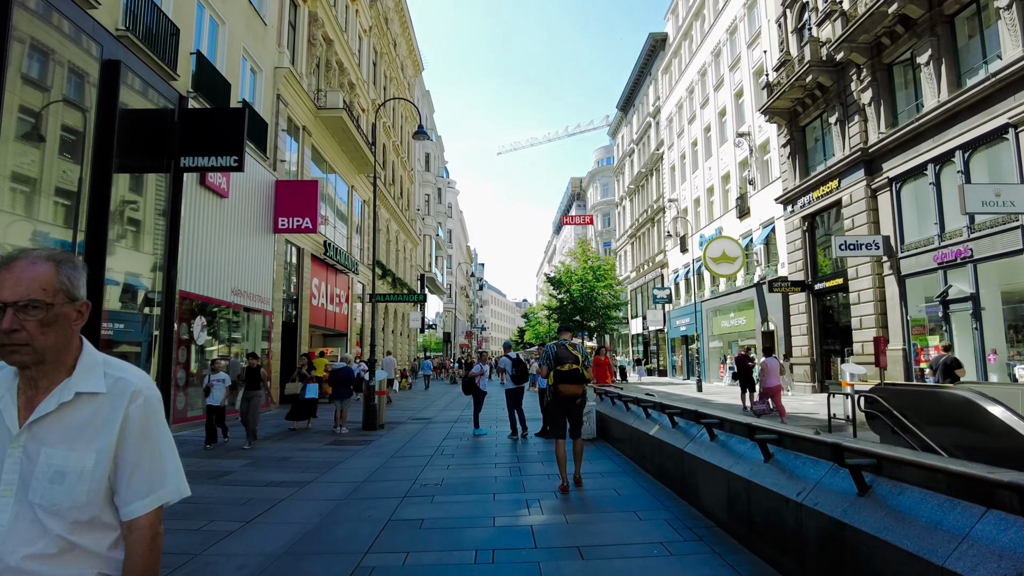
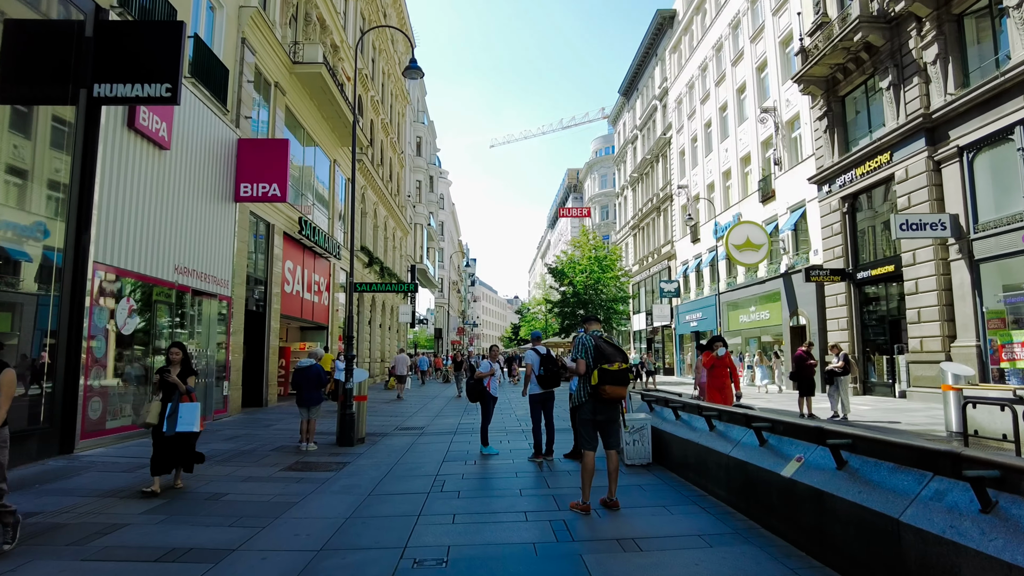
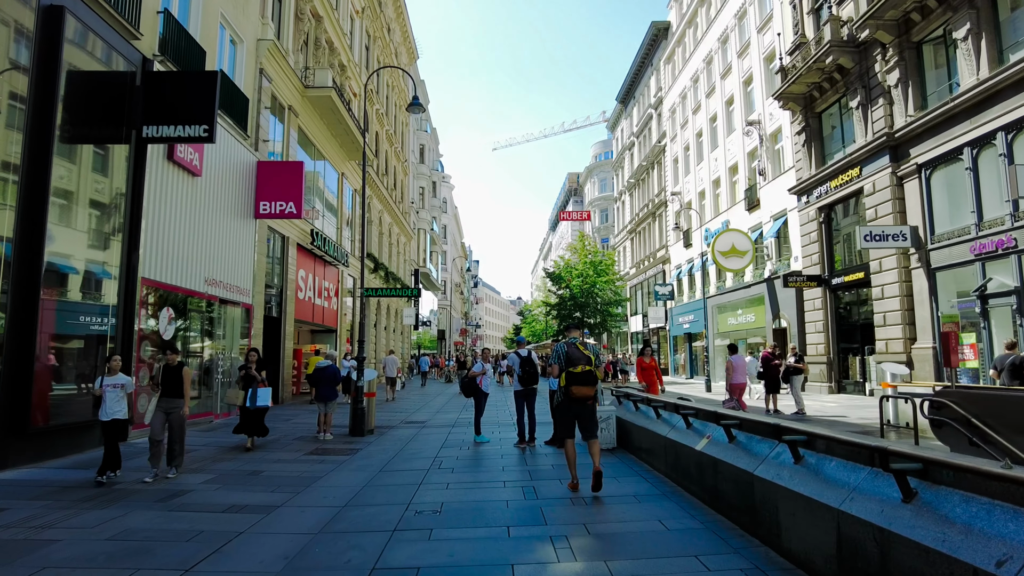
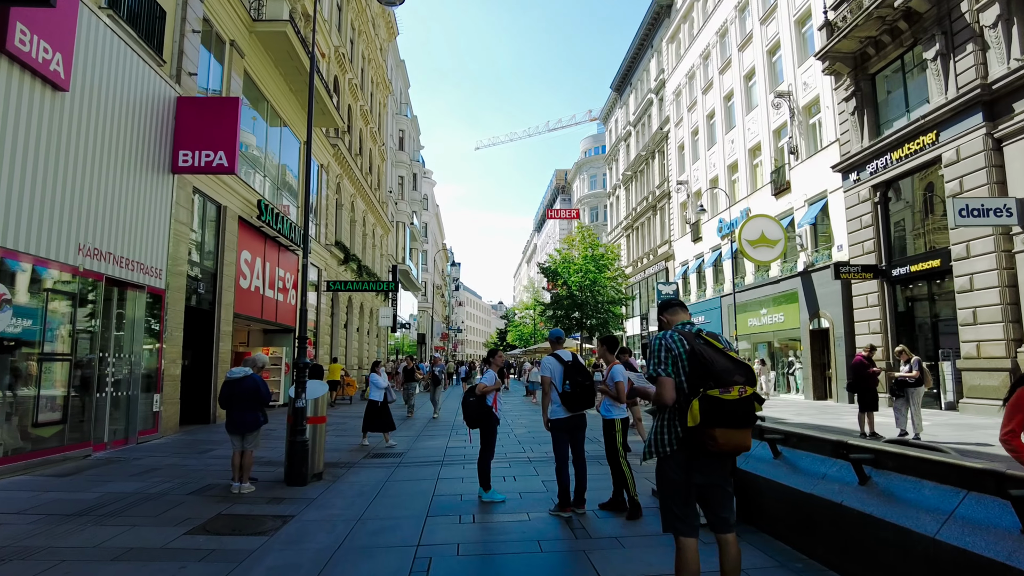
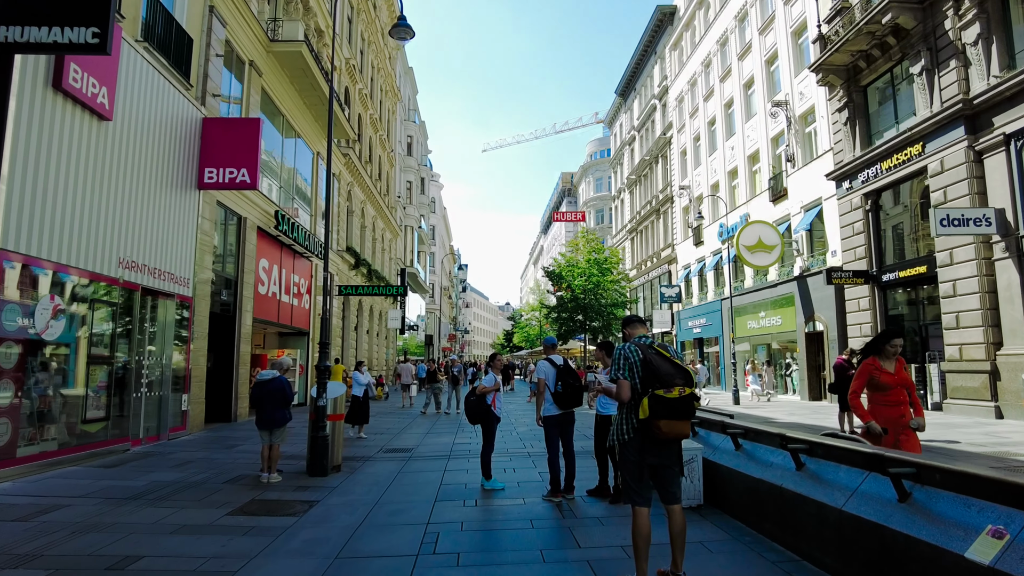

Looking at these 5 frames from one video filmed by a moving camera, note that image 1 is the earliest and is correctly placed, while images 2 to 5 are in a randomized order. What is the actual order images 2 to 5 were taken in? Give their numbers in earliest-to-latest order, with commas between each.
3, 2, 5, 4
